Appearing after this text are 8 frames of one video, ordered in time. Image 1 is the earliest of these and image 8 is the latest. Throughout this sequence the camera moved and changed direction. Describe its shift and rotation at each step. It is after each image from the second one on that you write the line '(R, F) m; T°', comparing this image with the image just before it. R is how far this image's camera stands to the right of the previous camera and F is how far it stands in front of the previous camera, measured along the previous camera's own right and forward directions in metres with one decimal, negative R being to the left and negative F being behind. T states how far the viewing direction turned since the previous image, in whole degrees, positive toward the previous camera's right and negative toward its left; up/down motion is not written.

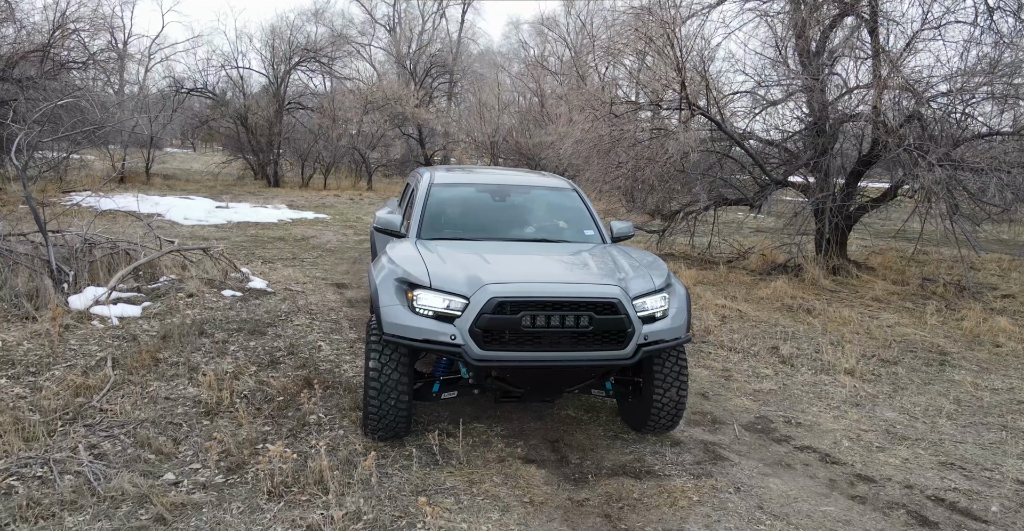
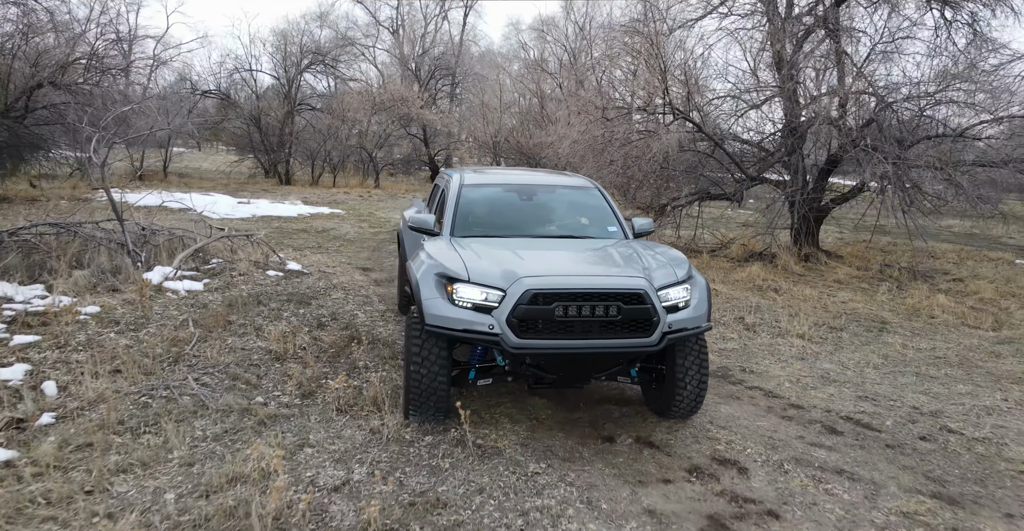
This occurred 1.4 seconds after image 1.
(-0.1, -1.2) m; 0°
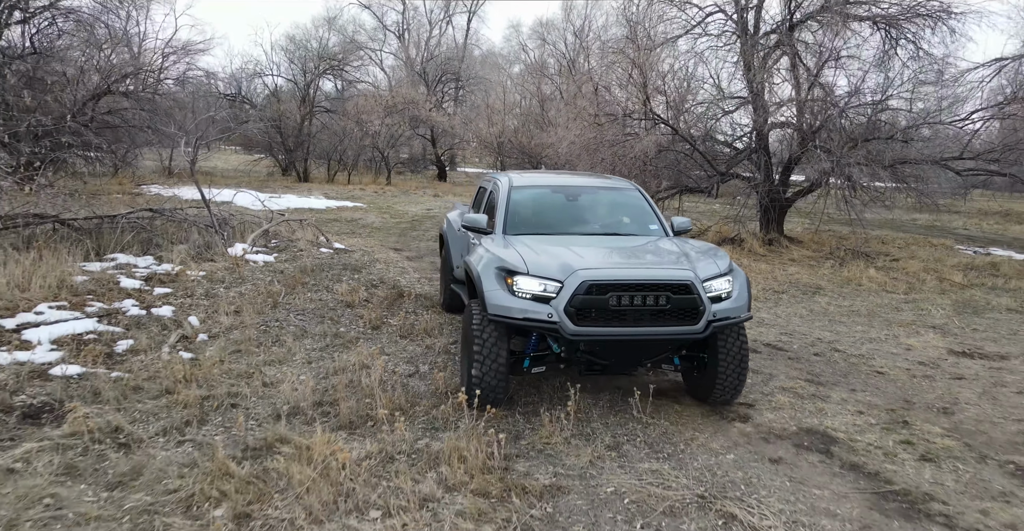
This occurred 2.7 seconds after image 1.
(-0.1, -2.0) m; 0°
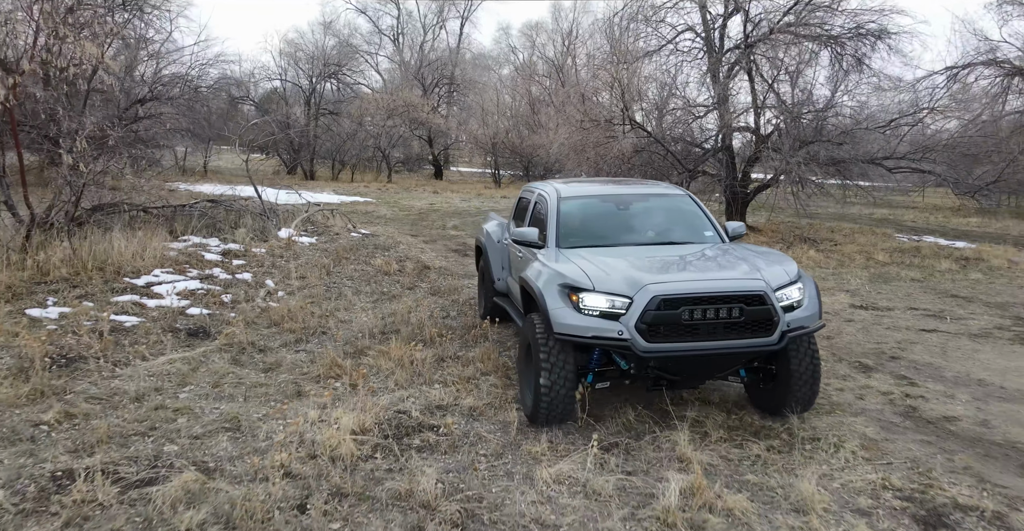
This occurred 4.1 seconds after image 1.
(-0.2, -2.1) m; +1°
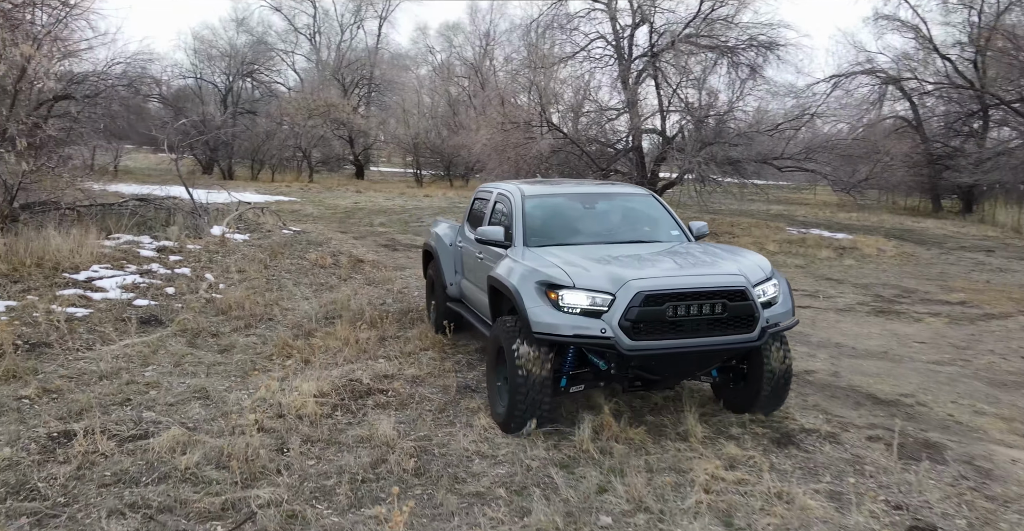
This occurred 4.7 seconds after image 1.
(-0.1, -0.8) m; +6°
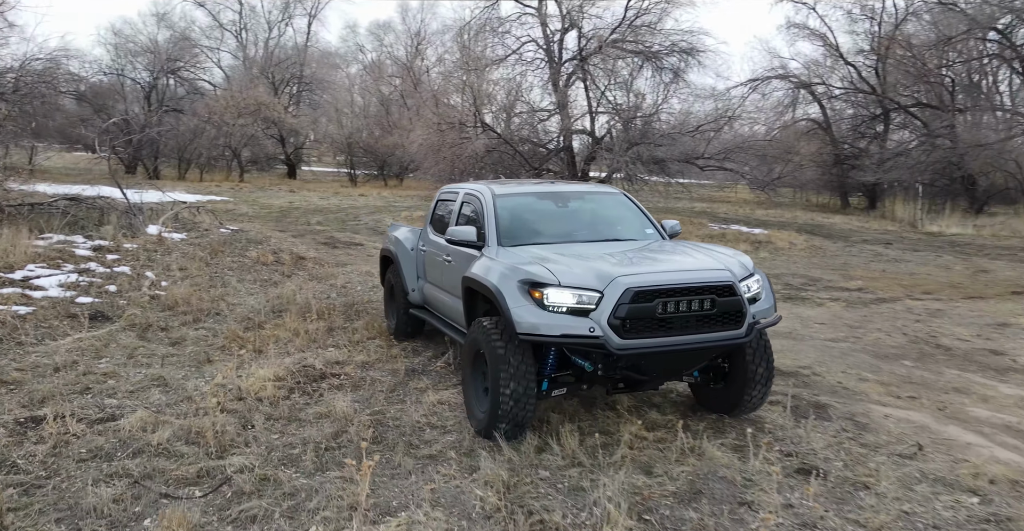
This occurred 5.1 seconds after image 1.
(-0.1, -0.5) m; +5°
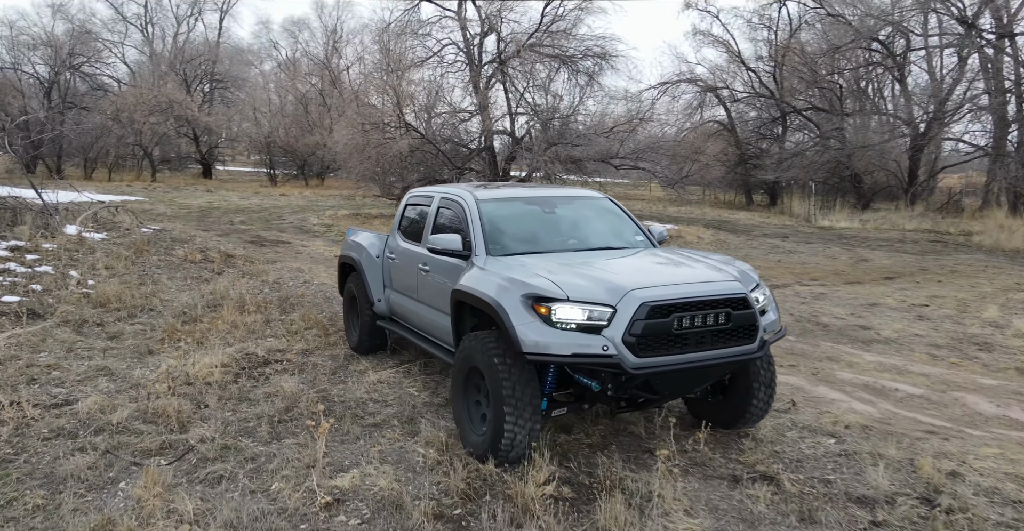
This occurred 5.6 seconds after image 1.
(-0.1, -0.6) m; +6°
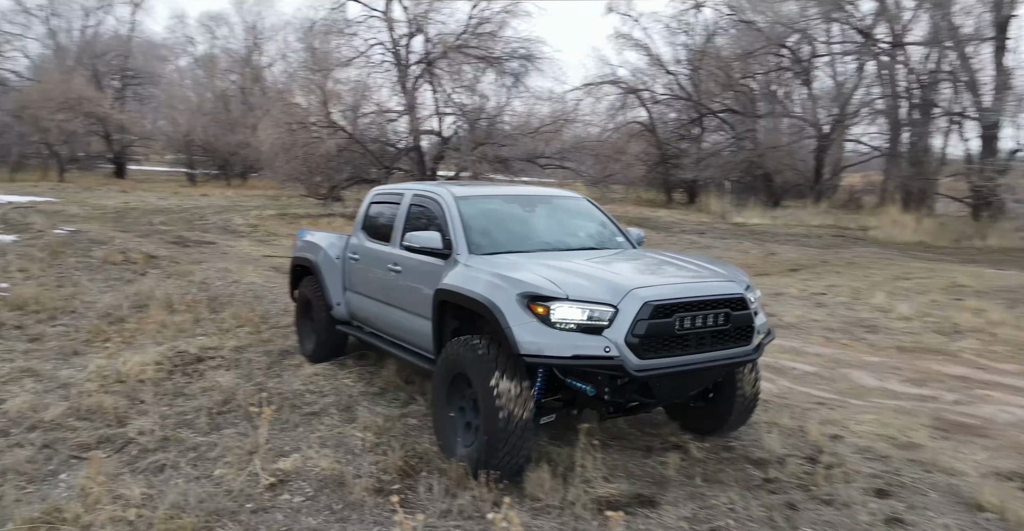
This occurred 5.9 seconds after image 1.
(0.0, -0.3) m; +5°
